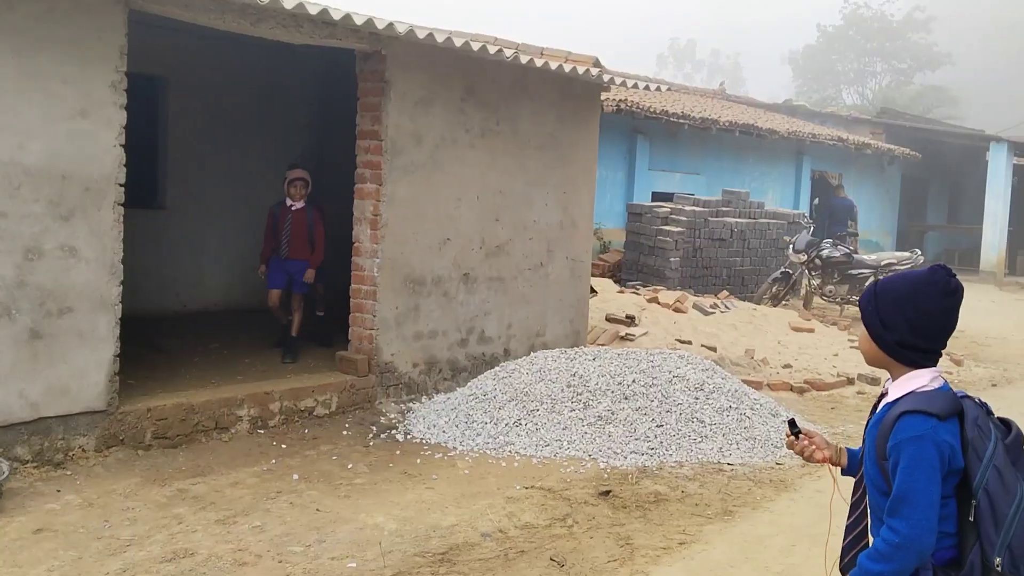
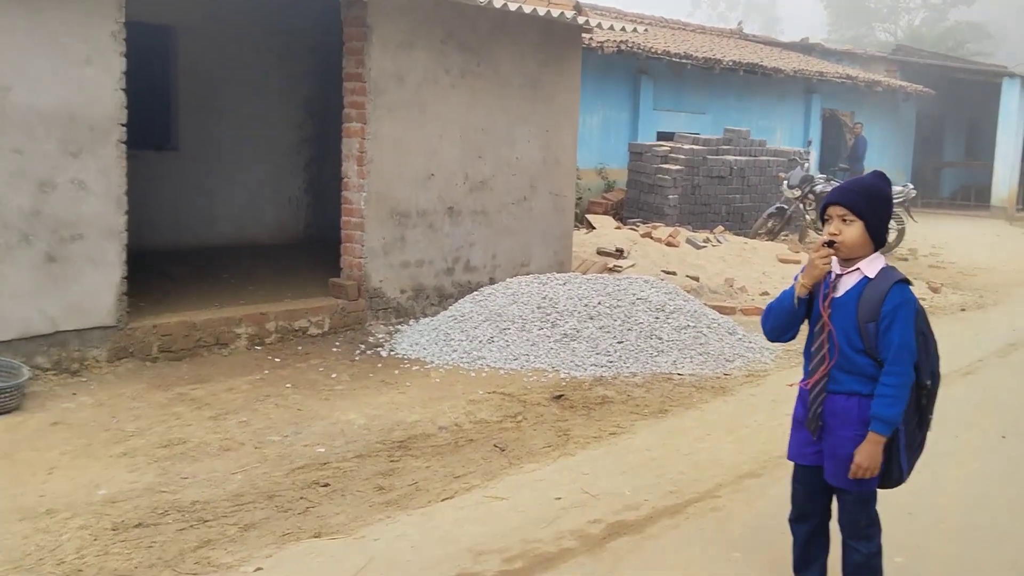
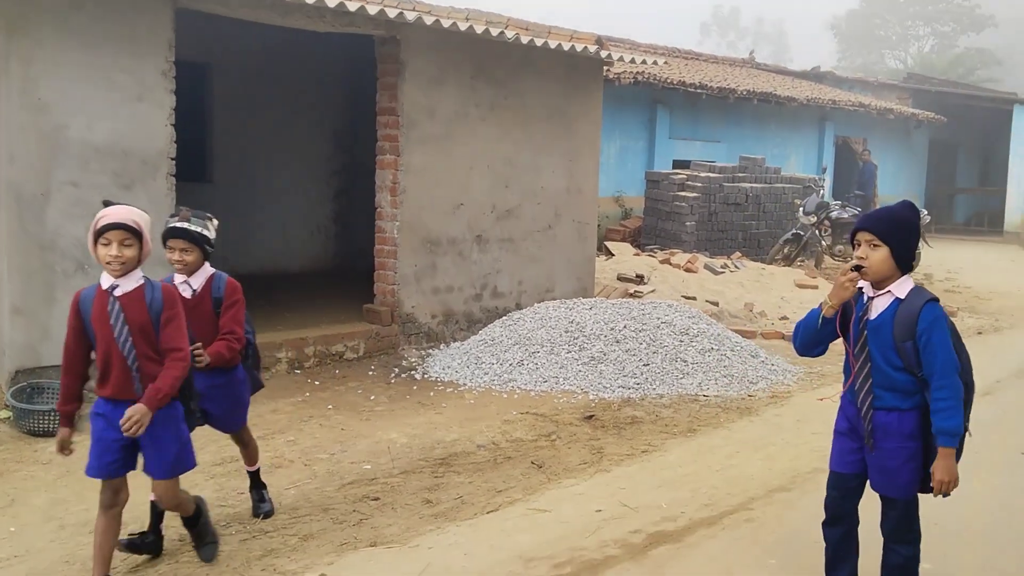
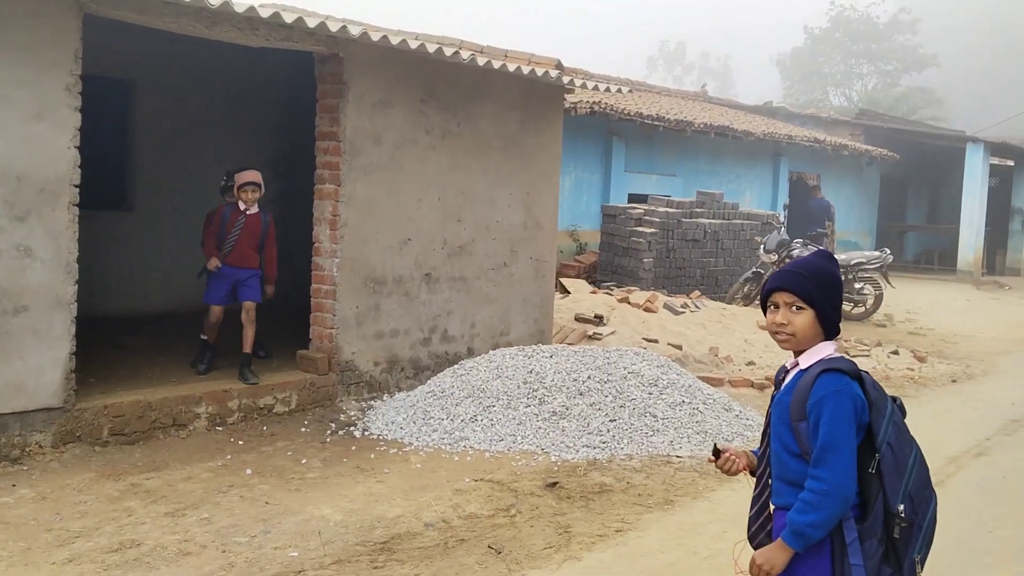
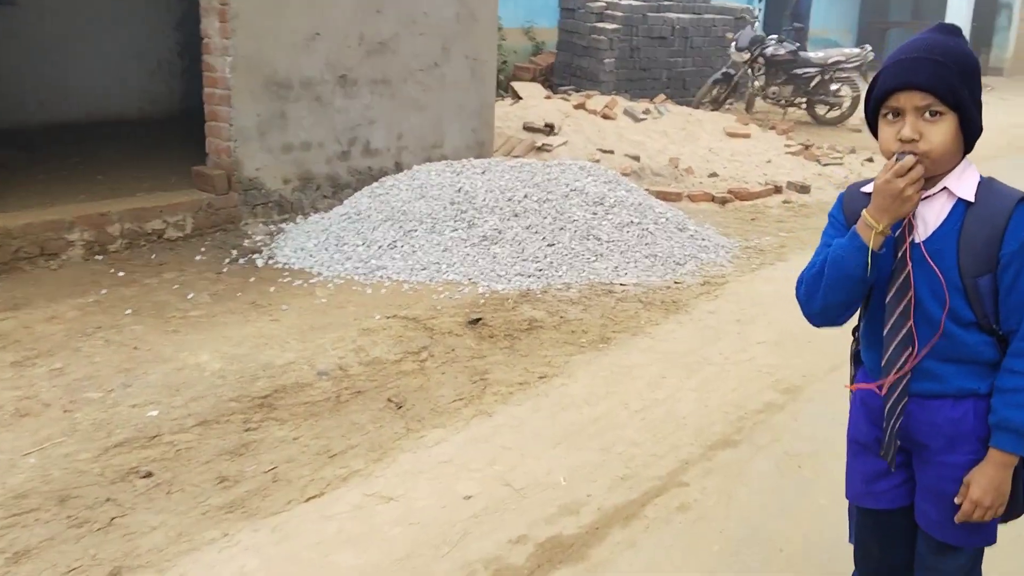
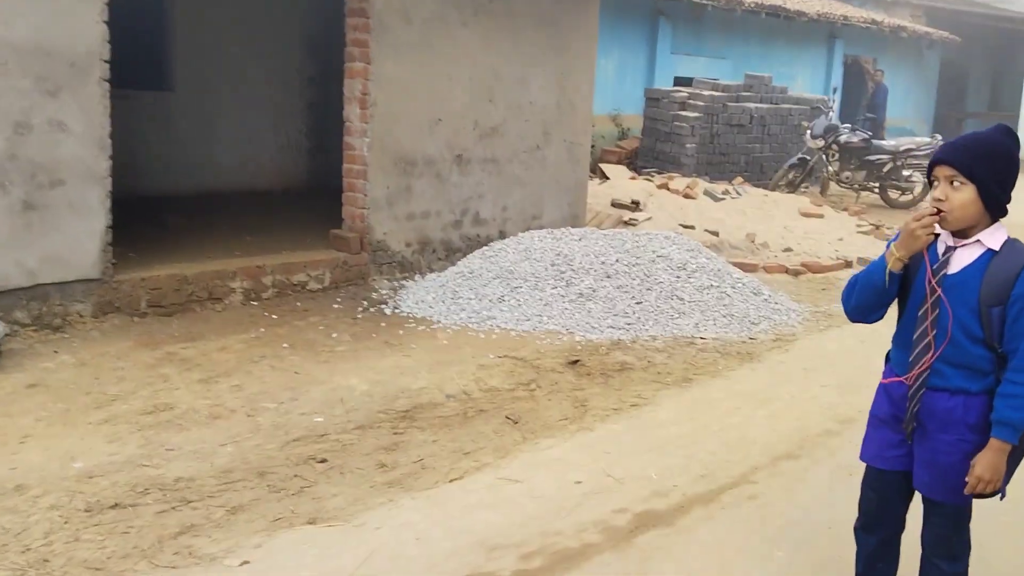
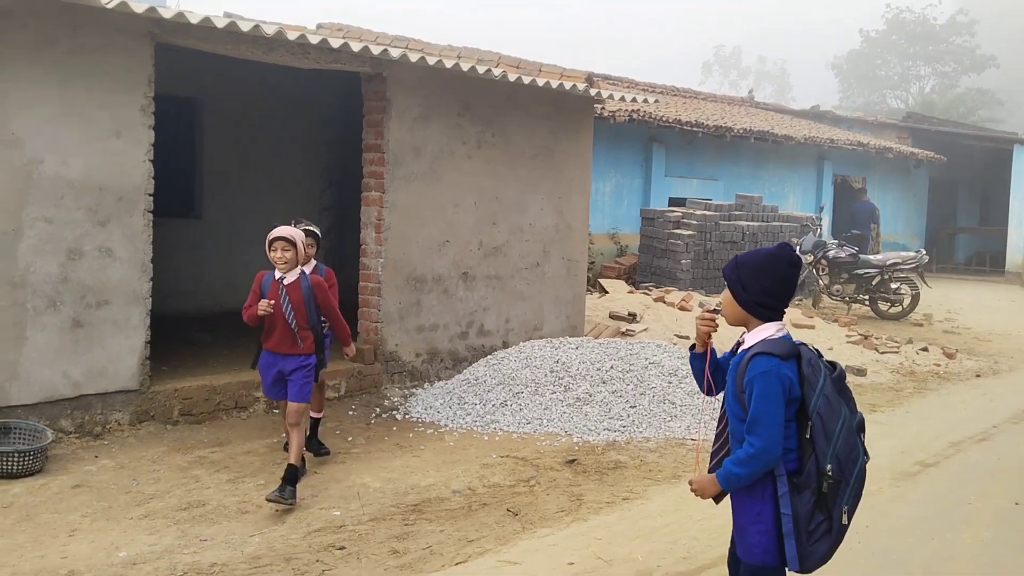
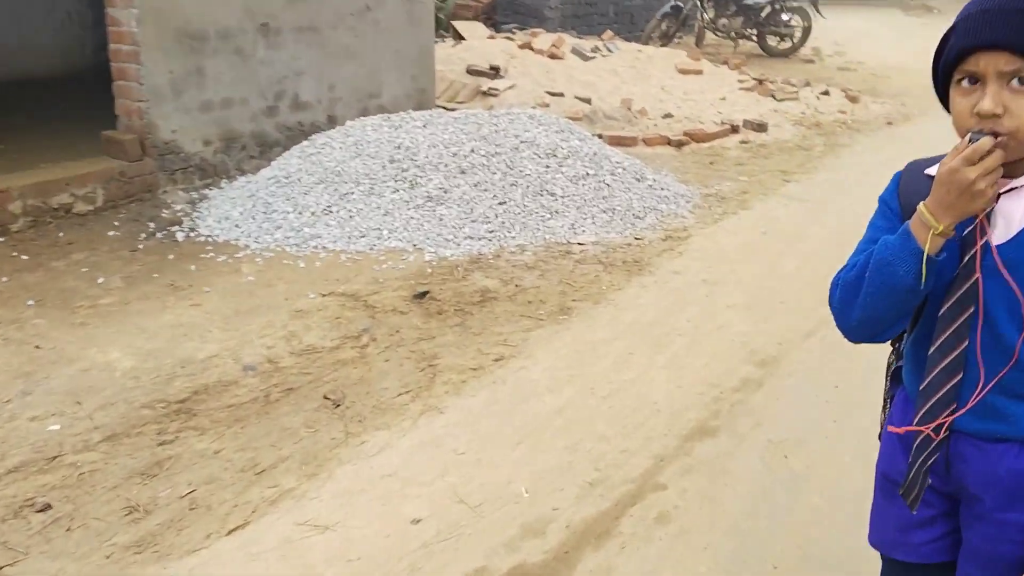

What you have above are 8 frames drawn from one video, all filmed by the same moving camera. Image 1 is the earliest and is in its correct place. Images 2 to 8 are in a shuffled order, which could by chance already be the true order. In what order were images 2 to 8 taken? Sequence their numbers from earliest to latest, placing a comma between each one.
4, 7, 3, 2, 6, 5, 8
